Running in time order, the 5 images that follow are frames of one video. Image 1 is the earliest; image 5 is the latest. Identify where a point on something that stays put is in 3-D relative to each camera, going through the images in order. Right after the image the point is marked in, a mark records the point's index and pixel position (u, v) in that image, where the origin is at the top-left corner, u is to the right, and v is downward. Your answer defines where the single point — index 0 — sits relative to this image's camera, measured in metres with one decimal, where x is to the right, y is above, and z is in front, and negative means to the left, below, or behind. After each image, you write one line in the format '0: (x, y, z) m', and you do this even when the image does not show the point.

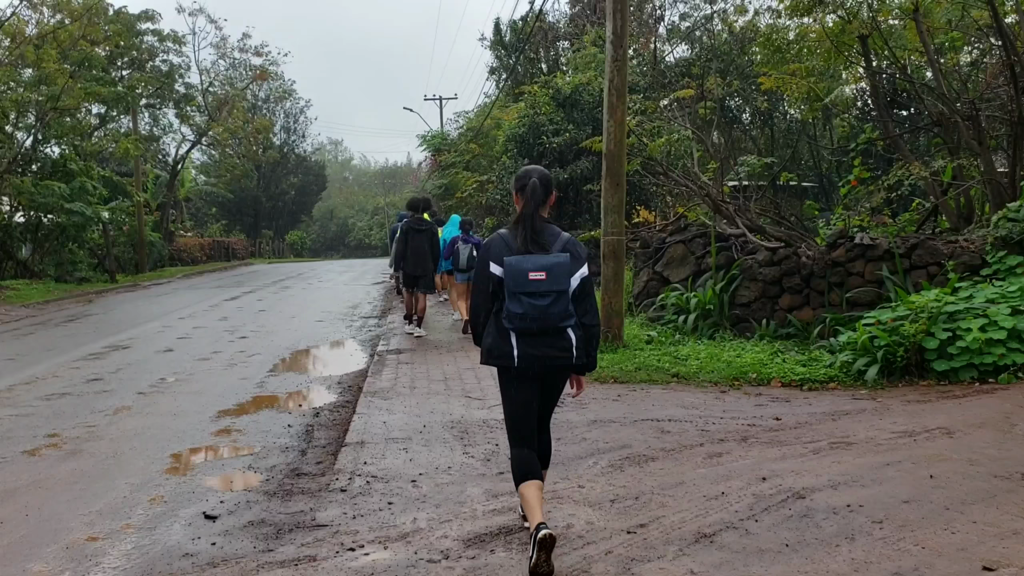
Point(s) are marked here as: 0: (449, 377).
0: (-0.6, -0.9, +9.6) m
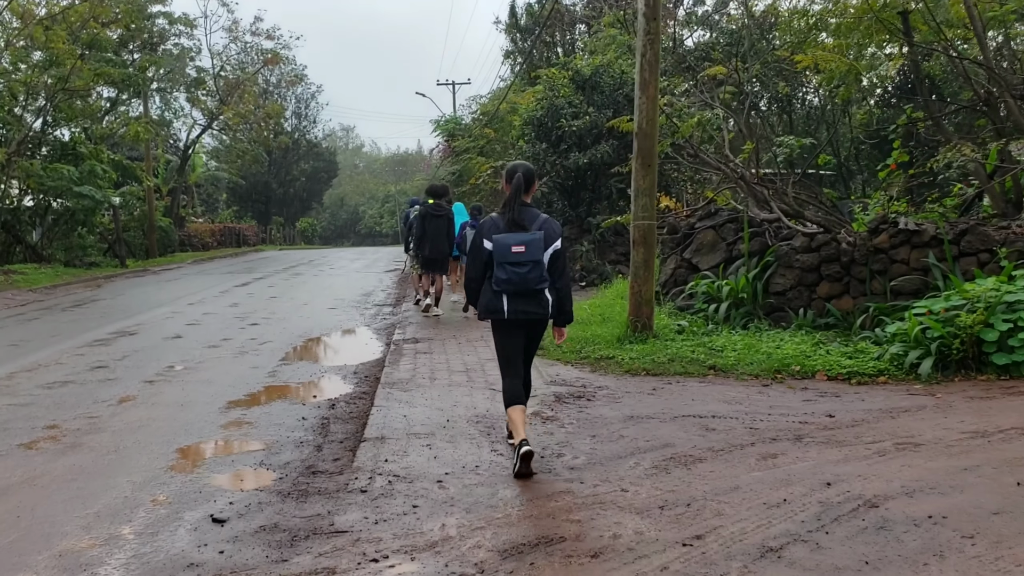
0: (-0.4, -0.8, +9.1) m
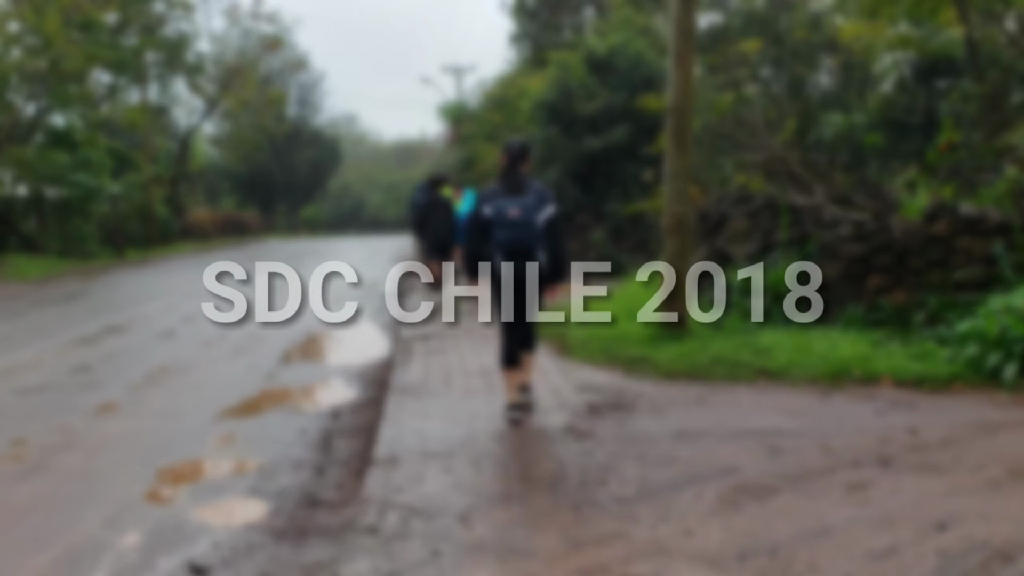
0: (-0.2, -0.7, +8.2) m
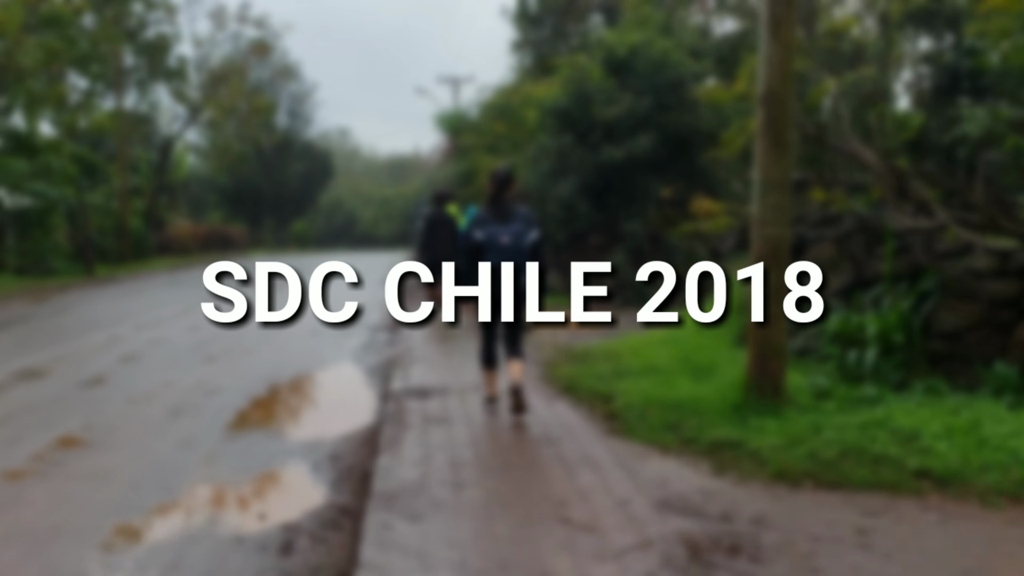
0: (0.0, -1.0, +5.8) m
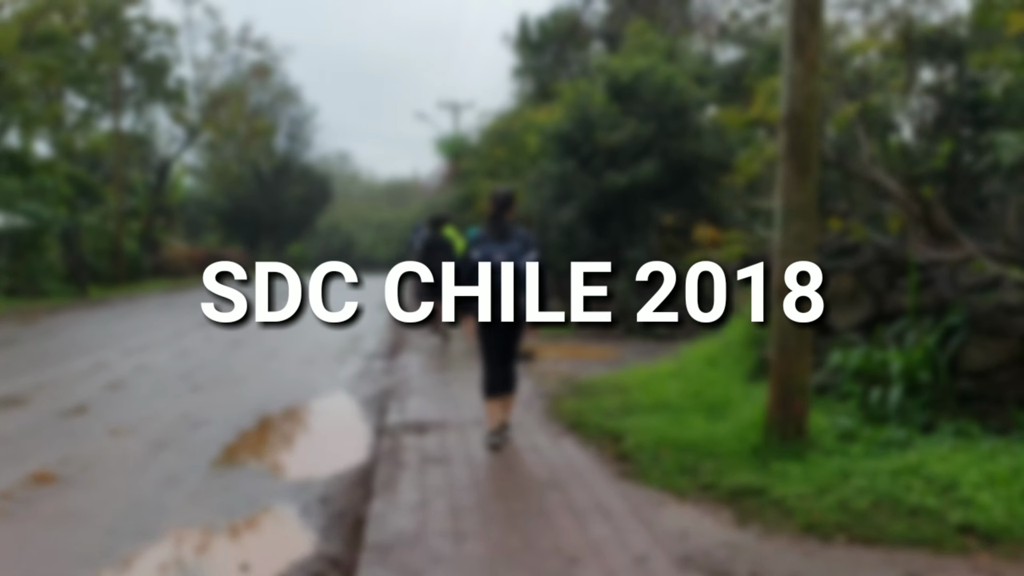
0: (0.0, -1.2, +5.3) m
